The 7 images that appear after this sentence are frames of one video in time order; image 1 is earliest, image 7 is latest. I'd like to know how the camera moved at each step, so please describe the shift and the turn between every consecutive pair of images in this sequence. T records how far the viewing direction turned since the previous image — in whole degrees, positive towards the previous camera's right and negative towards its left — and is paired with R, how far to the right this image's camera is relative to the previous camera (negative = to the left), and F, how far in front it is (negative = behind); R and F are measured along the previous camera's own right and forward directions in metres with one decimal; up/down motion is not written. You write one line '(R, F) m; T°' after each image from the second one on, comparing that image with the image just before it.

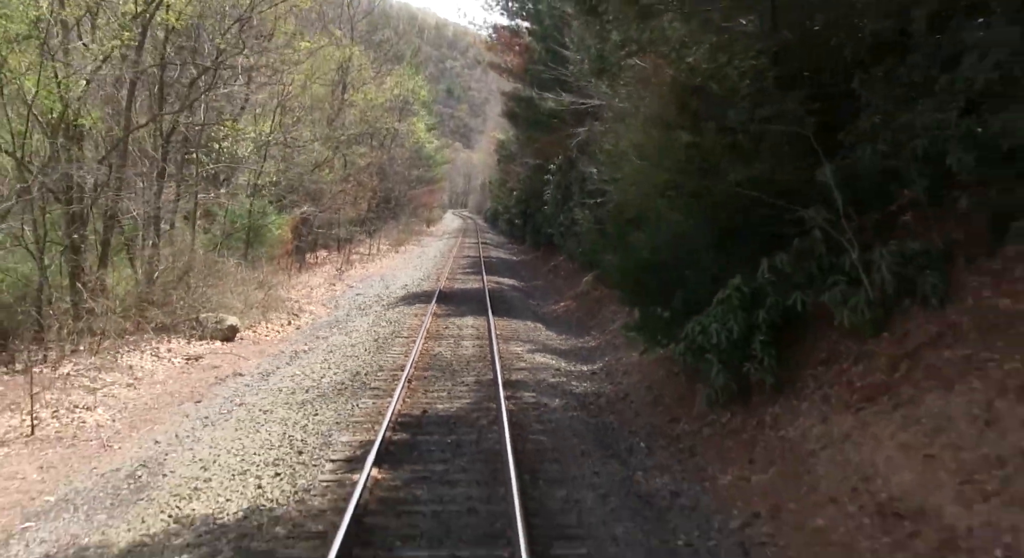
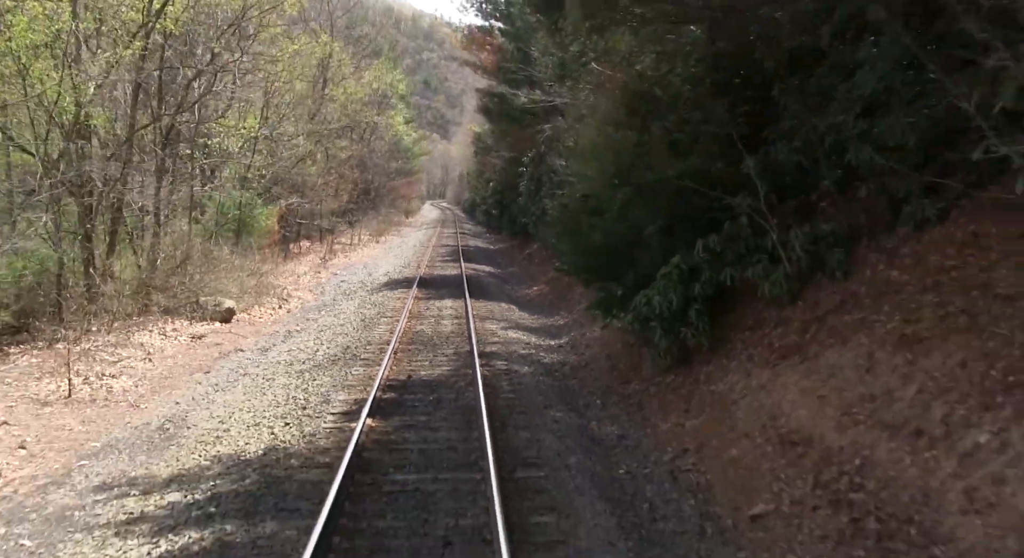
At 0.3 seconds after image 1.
(+0.1, -1.5) m; +1°
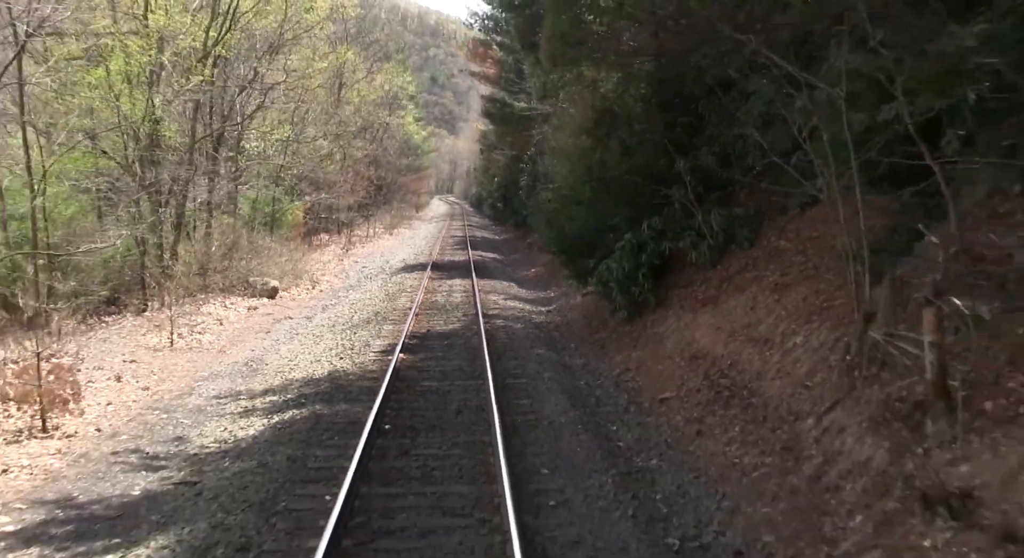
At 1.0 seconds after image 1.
(+0.3, -3.6) m; -1°
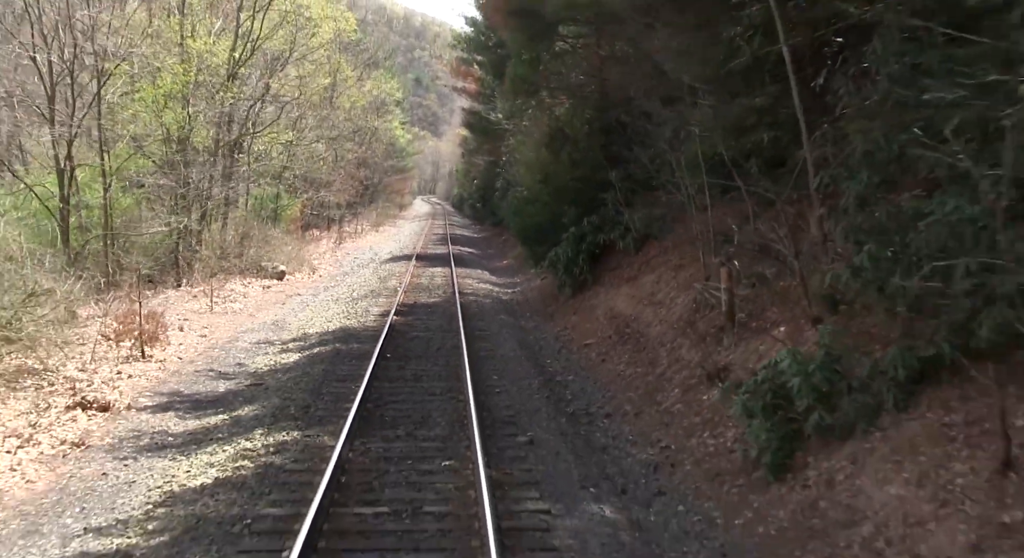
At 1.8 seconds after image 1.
(+0.2, -4.1) m; +1°
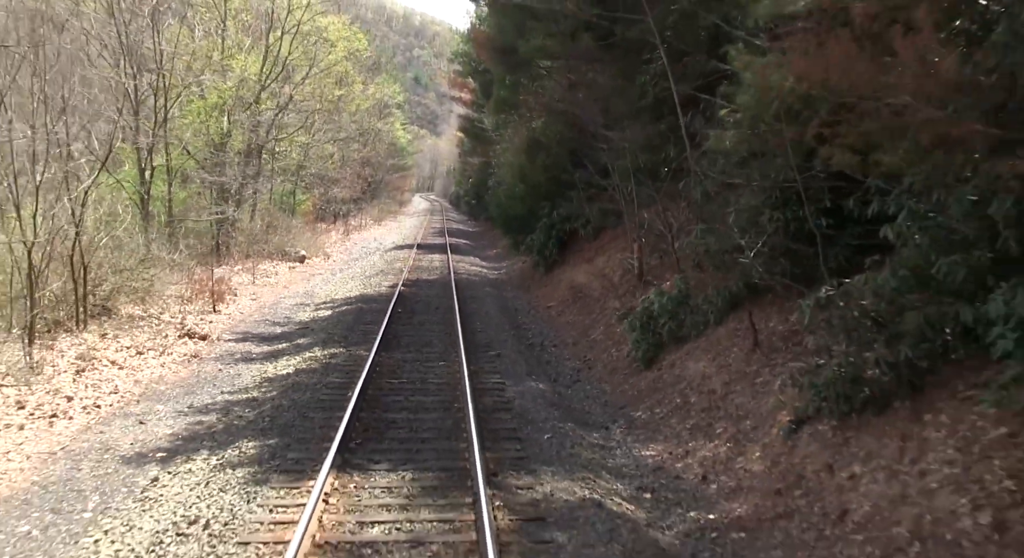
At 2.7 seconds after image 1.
(+0.4, -4.6) m; 0°
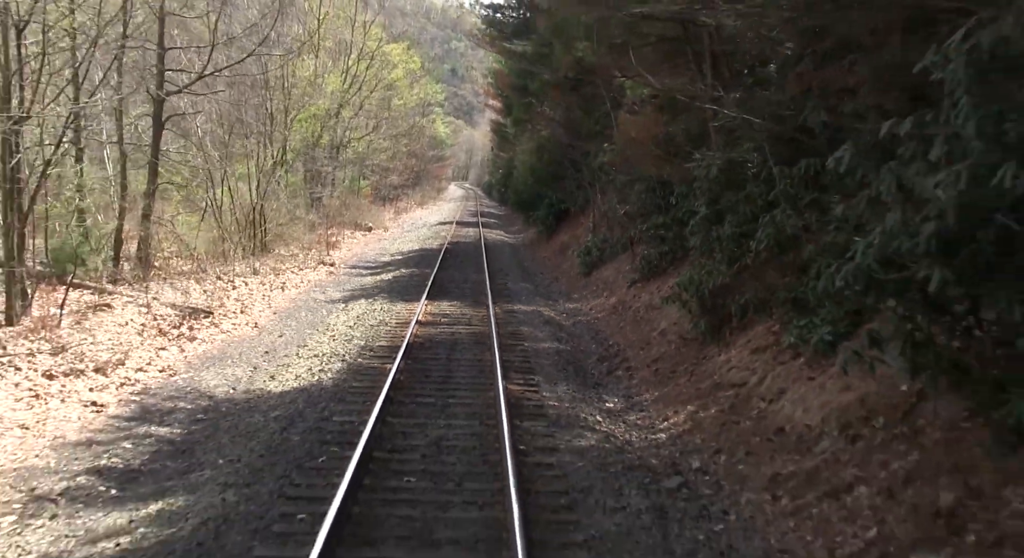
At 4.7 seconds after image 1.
(+0.8, -9.9) m; -2°
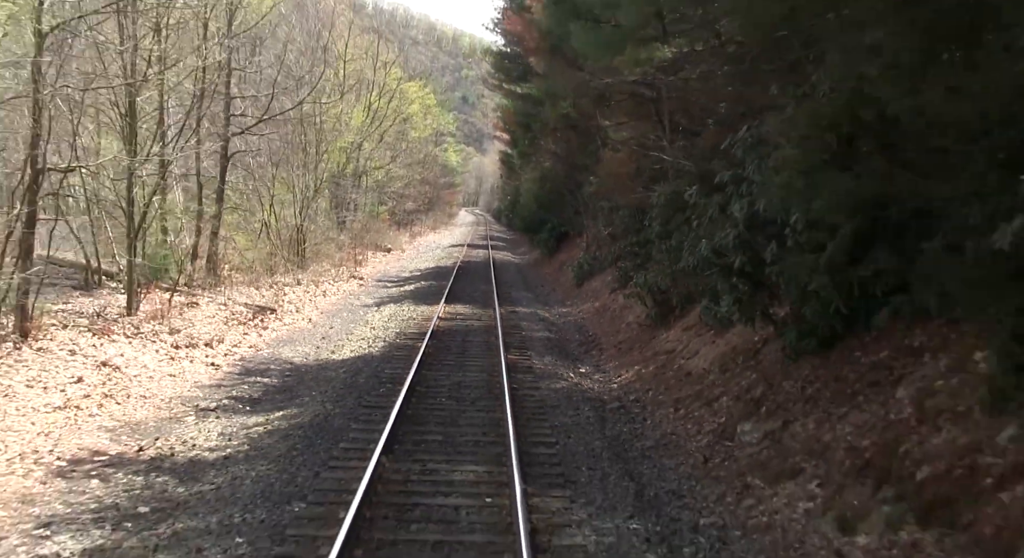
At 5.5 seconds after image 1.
(+0.2, -3.9) m; -1°
